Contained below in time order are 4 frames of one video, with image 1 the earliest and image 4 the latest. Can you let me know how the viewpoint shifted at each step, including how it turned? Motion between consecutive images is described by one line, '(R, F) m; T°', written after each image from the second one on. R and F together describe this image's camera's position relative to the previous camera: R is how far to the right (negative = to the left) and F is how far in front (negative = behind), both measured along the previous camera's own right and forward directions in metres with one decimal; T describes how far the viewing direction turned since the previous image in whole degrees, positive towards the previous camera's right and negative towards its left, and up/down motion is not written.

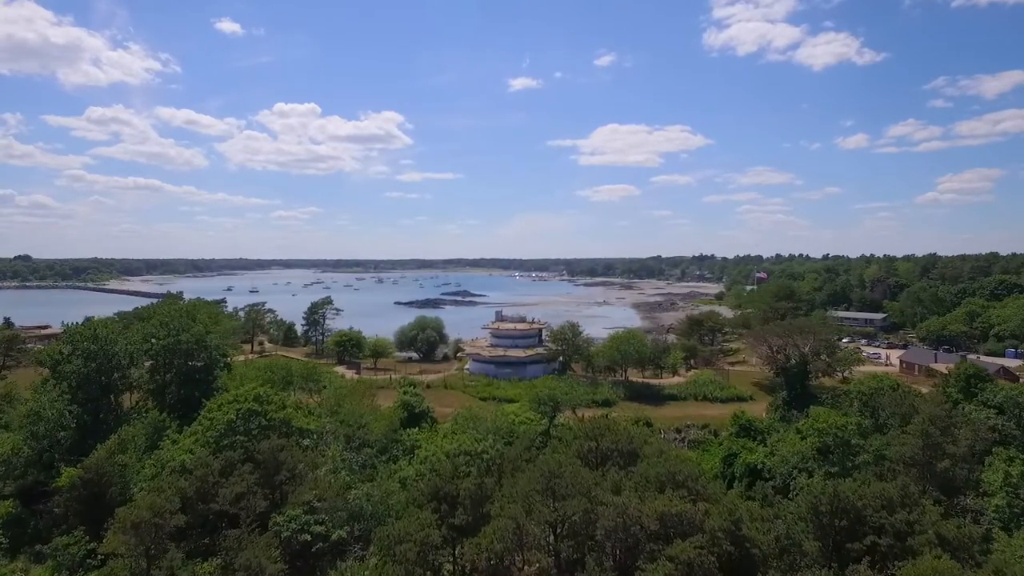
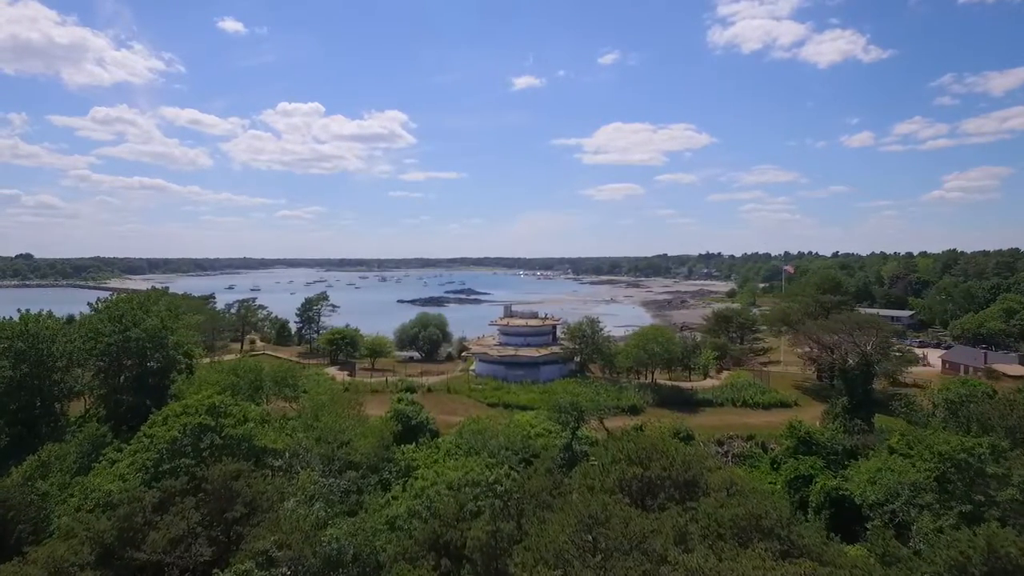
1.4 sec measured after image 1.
(-0.5, +4.4) m; 0°
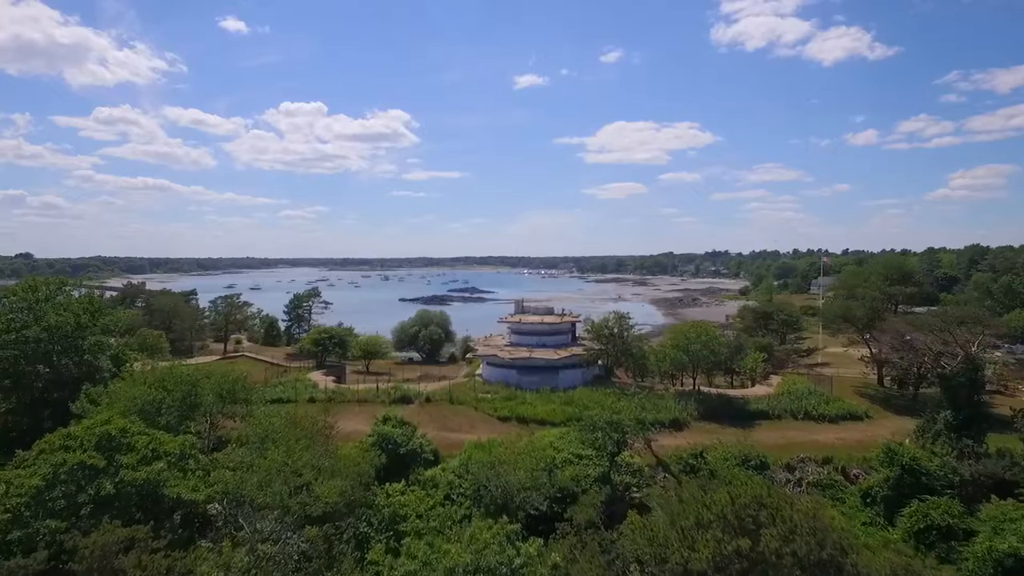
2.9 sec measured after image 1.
(-0.5, +5.3) m; 0°
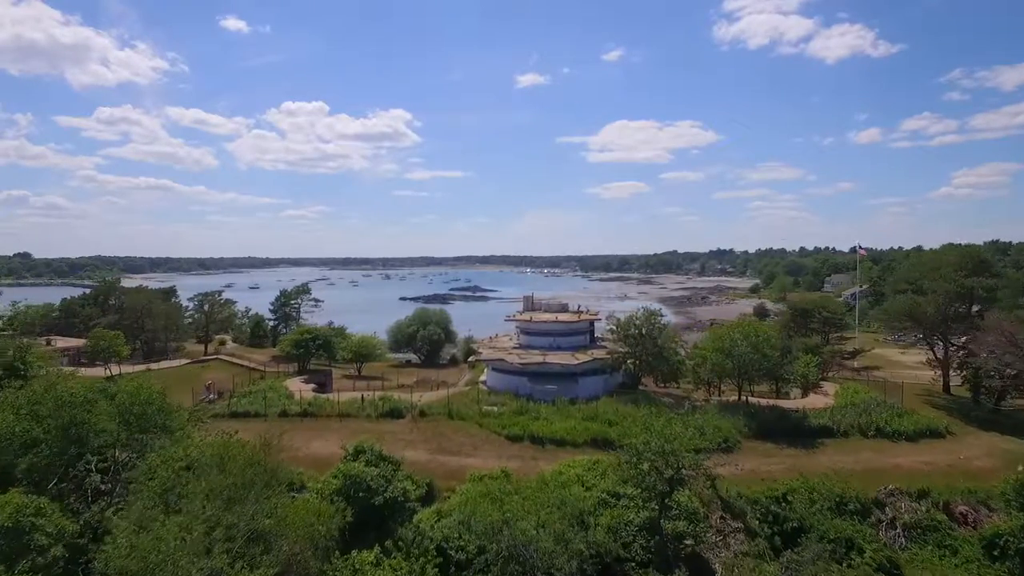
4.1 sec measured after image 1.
(-0.3, +4.5) m; 0°
